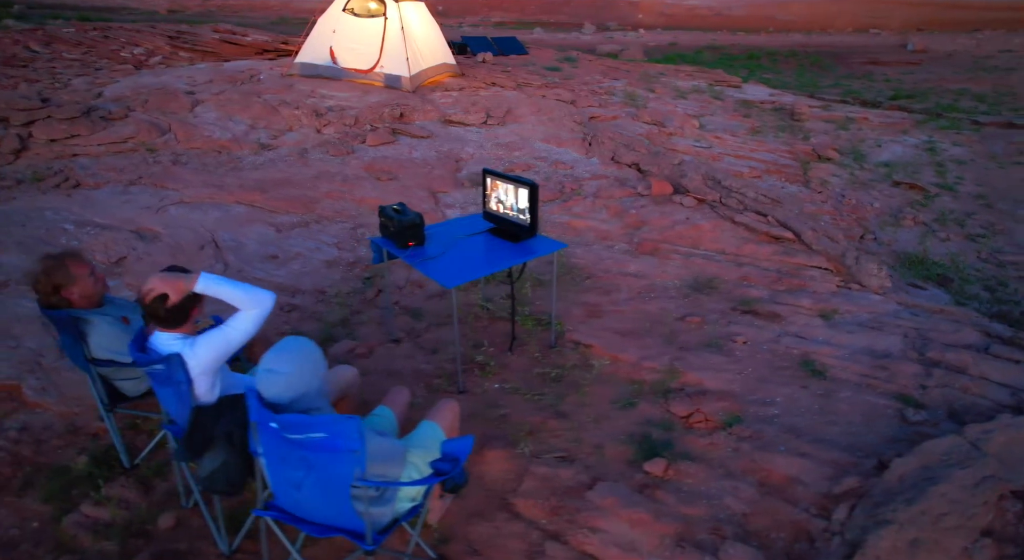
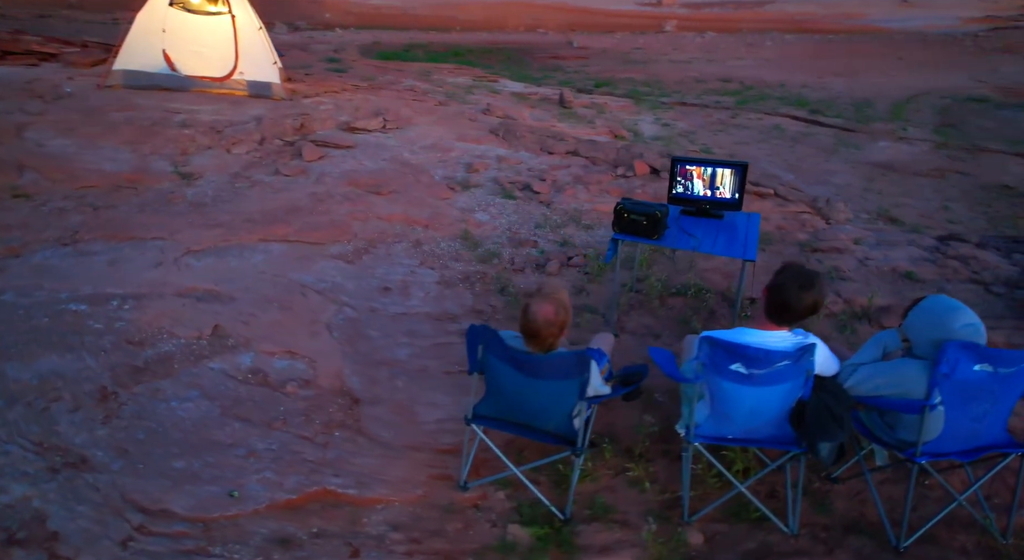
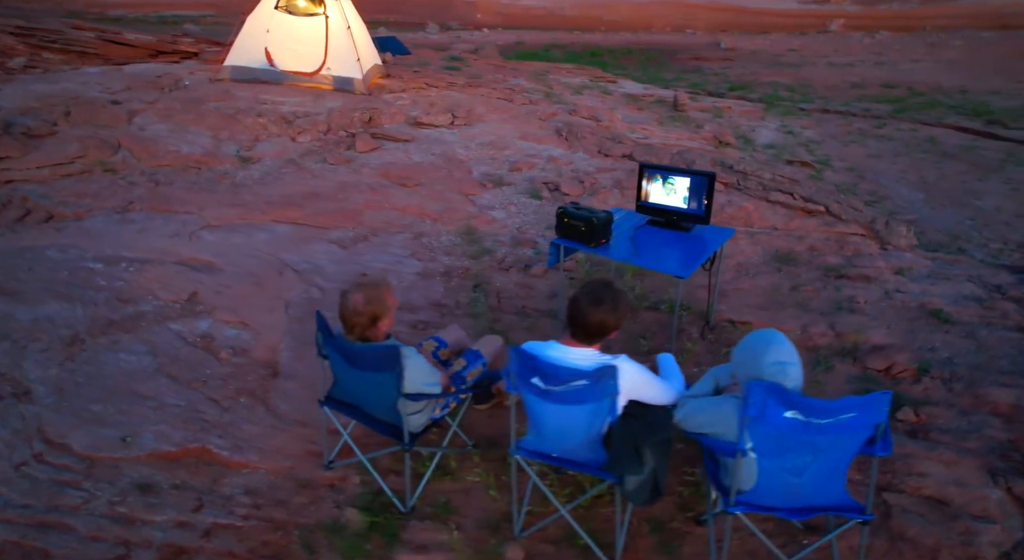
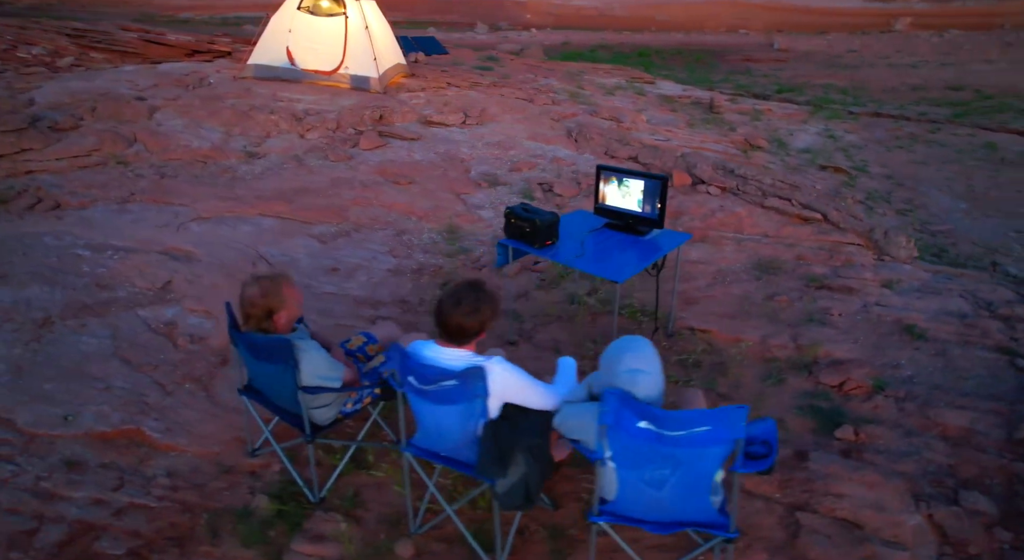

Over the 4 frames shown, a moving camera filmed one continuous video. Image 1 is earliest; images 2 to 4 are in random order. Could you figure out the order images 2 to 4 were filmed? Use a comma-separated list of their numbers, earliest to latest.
4, 3, 2
